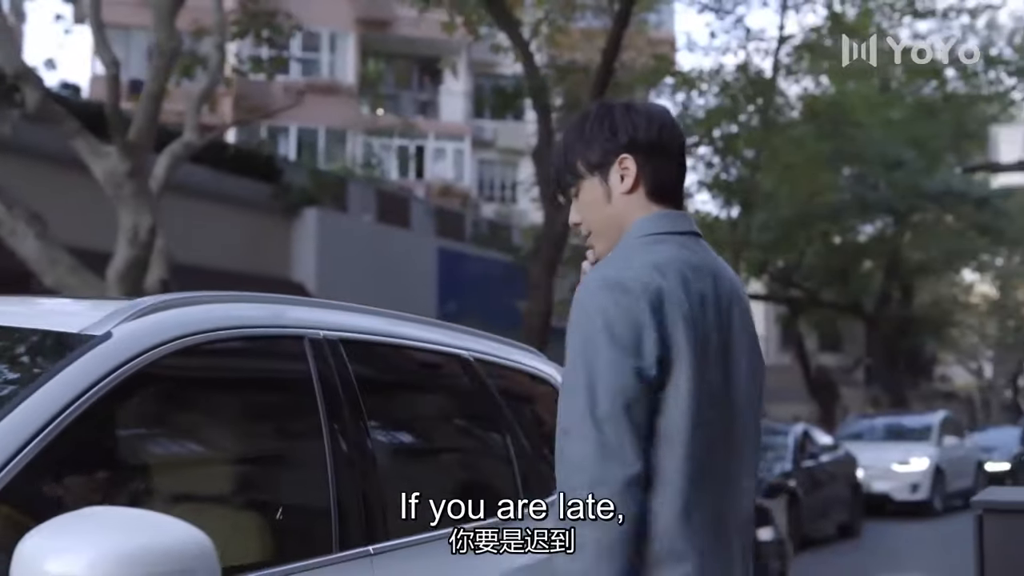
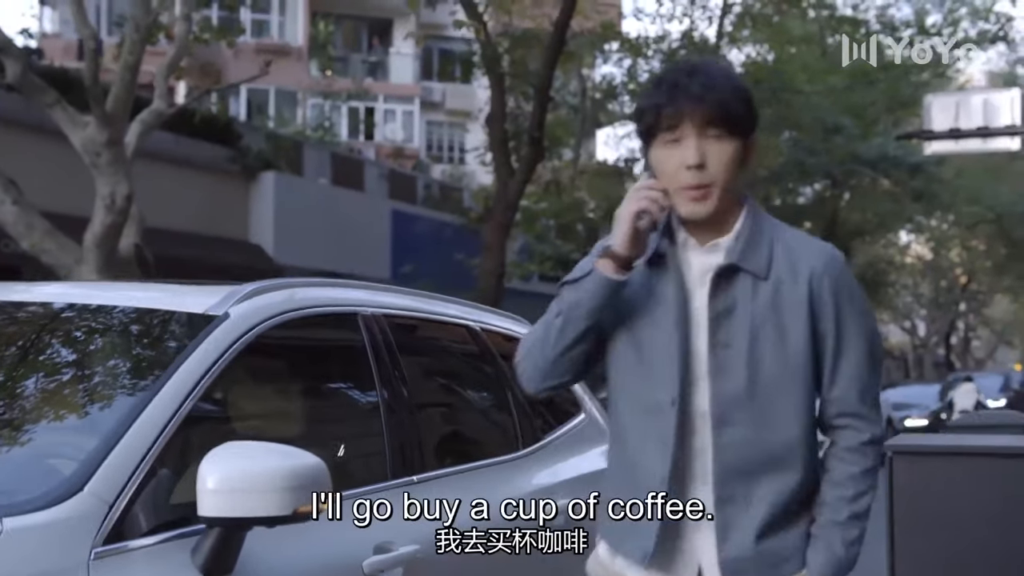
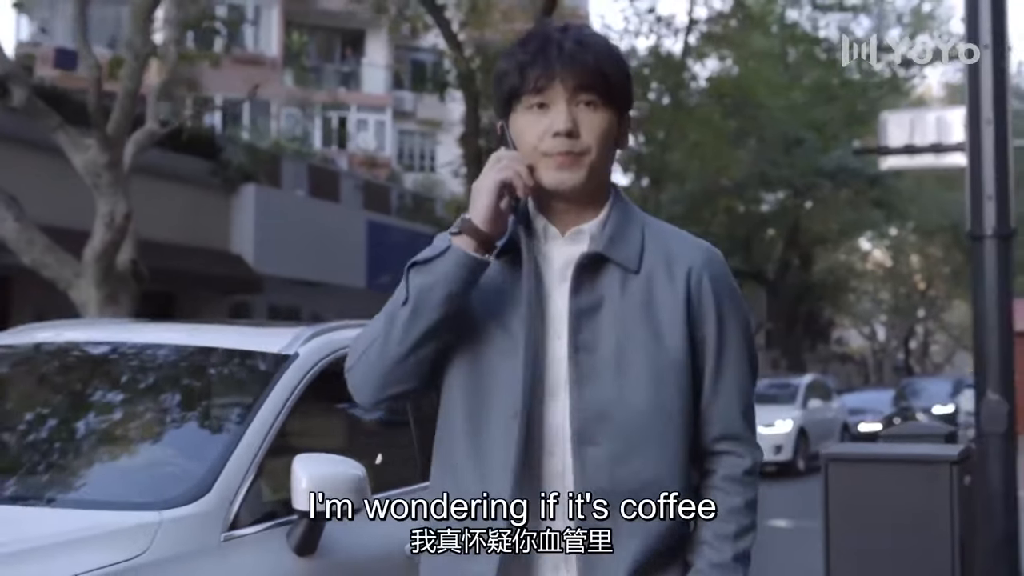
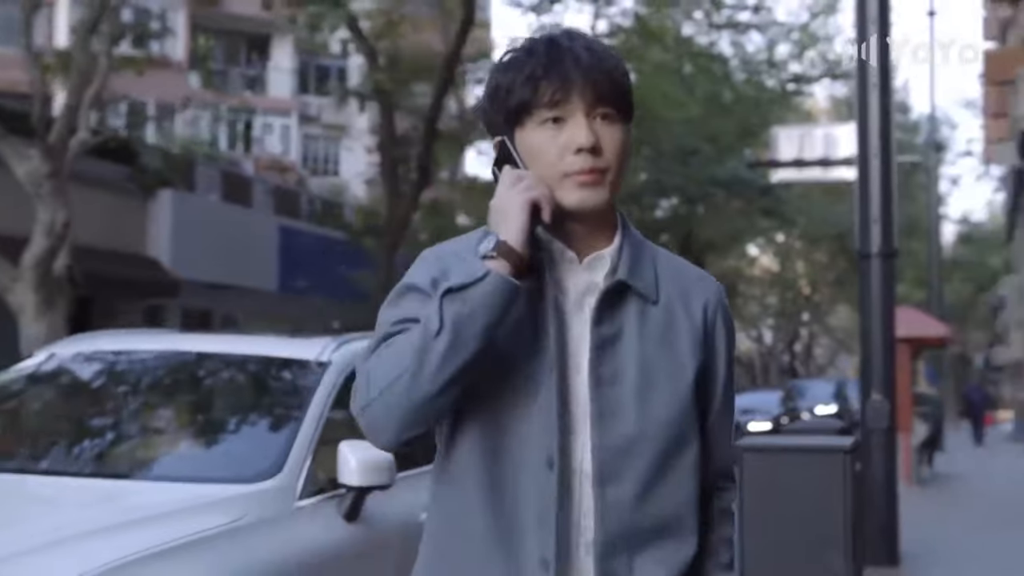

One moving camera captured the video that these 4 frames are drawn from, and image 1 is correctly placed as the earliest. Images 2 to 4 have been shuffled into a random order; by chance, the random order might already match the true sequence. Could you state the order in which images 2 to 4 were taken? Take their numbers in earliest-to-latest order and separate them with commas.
2, 3, 4
